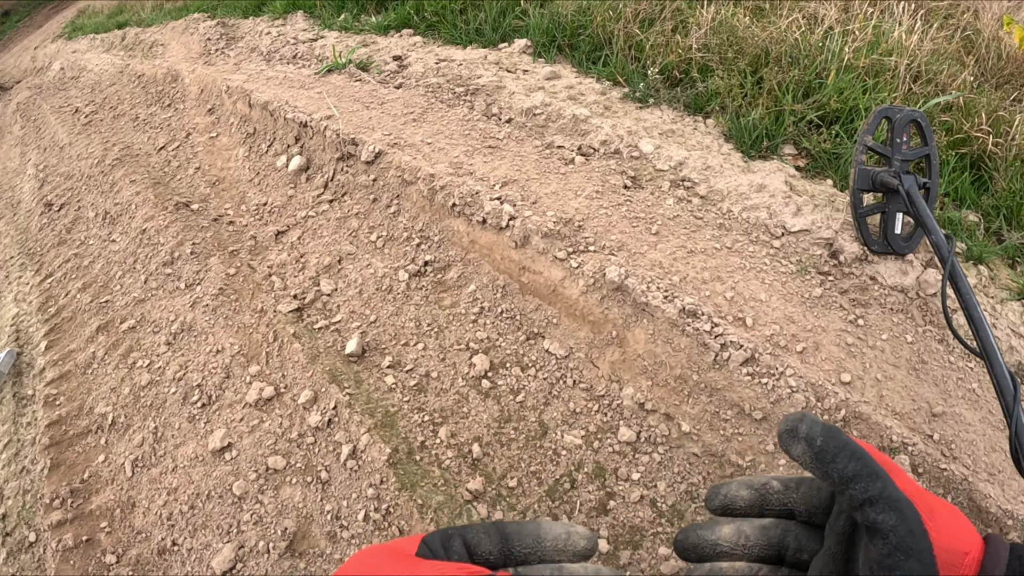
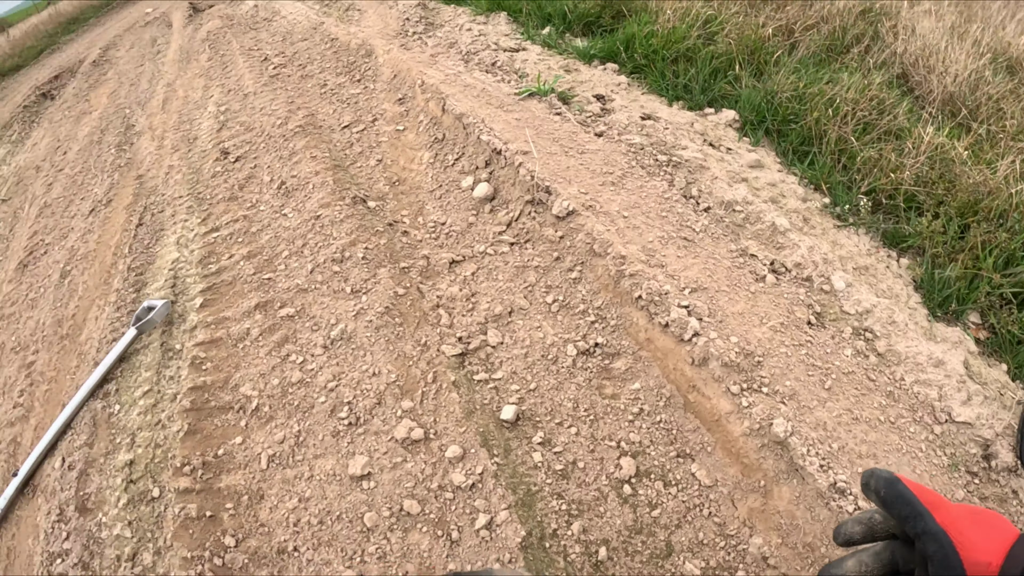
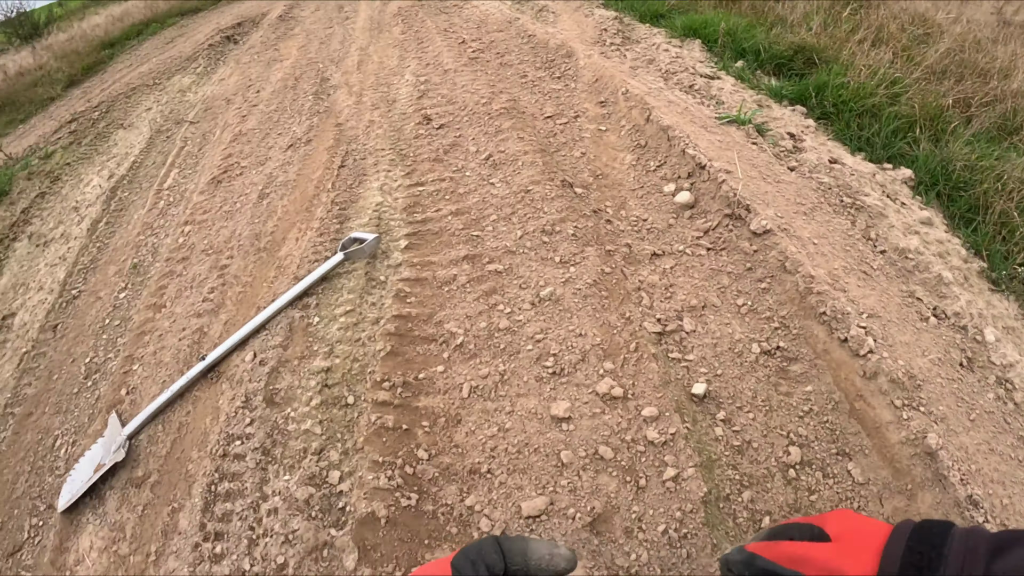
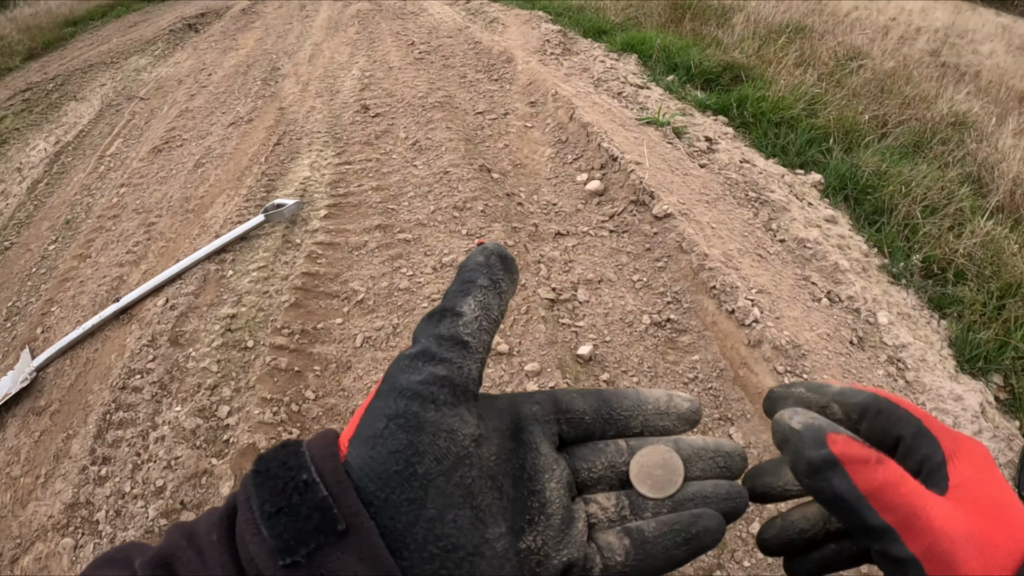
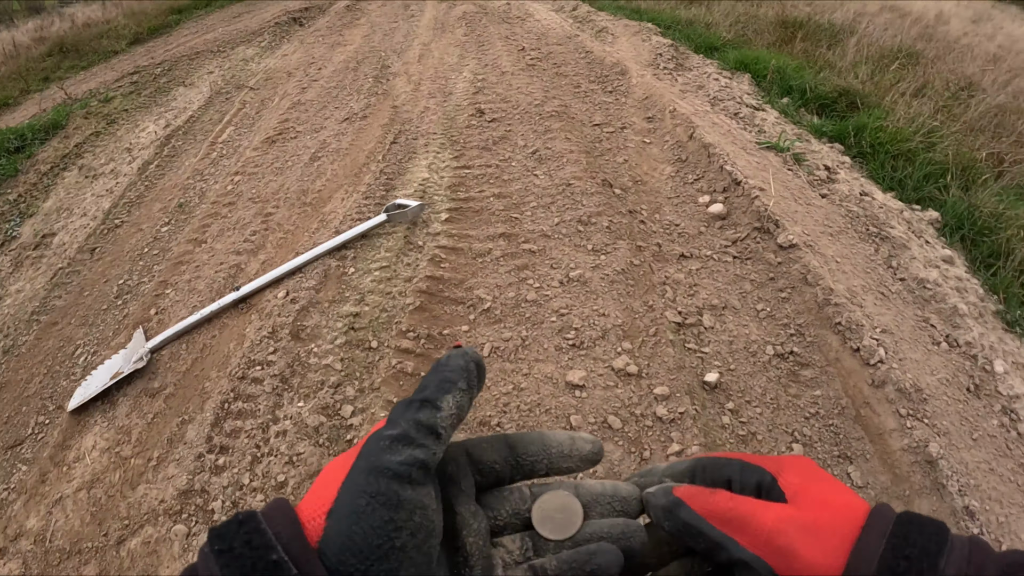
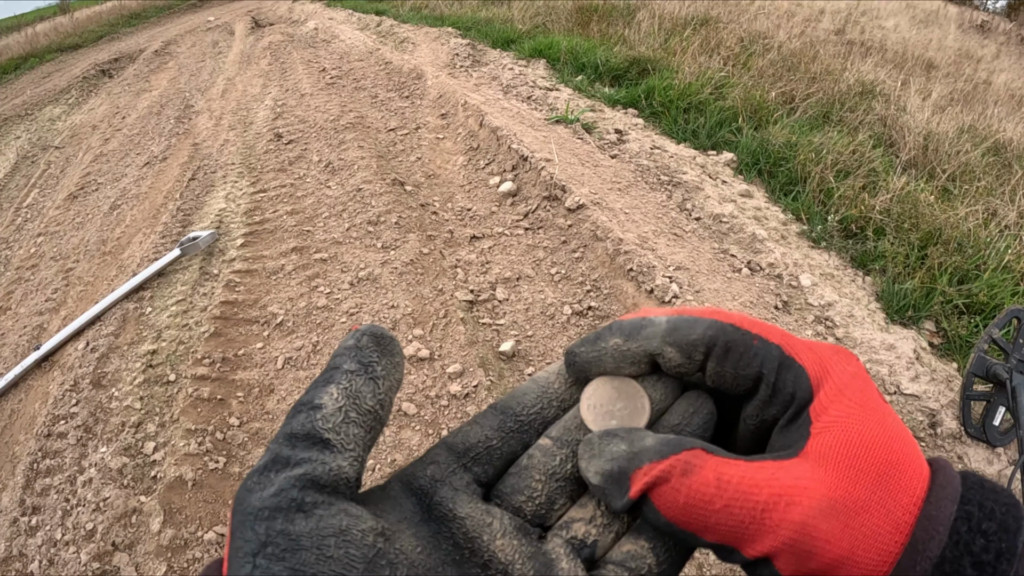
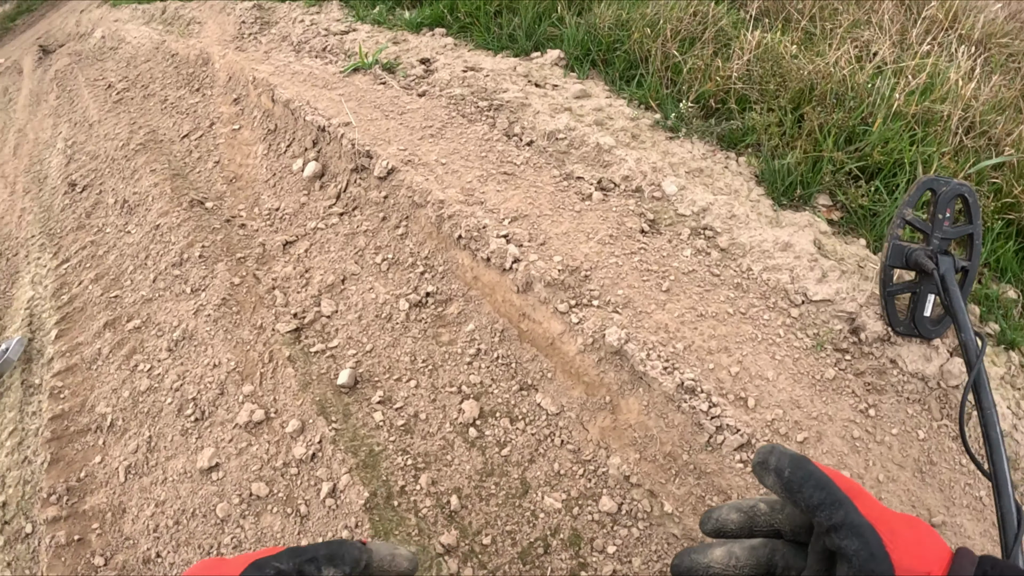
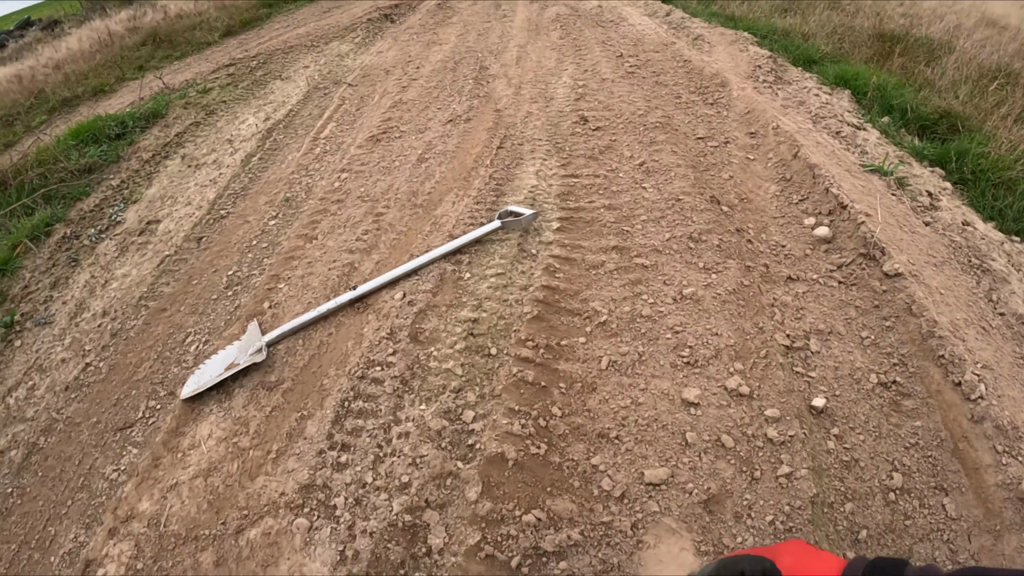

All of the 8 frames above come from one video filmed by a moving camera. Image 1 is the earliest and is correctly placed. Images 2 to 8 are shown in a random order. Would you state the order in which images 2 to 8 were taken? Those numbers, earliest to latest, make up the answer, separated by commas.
7, 2, 3, 8, 5, 4, 6
